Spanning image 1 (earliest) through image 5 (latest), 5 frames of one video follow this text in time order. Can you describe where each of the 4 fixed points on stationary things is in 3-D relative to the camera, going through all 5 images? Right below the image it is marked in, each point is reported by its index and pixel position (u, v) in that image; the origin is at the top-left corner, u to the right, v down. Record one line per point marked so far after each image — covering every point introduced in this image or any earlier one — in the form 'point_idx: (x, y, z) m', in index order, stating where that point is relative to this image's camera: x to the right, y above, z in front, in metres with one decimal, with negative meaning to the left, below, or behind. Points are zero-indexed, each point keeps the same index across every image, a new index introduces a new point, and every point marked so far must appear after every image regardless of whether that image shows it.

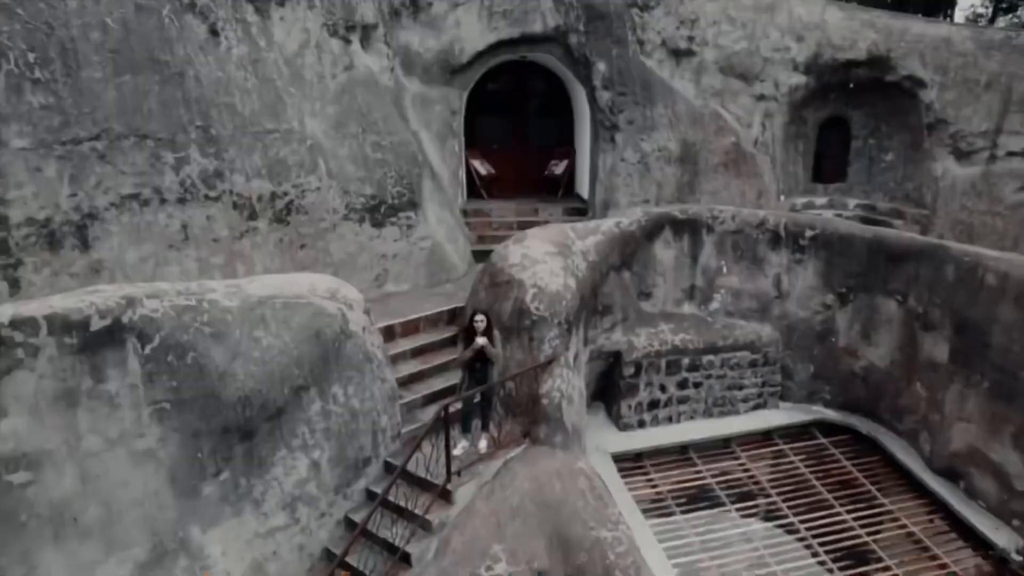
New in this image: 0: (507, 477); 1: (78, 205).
0: (0.0, -1.6, +5.9) m
1: (-3.6, +0.7, +5.9) m
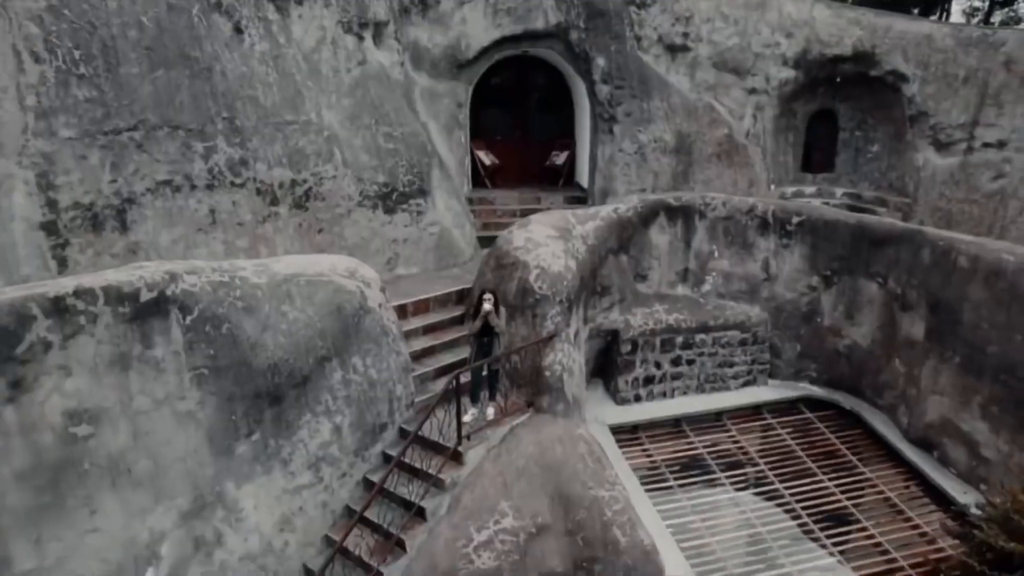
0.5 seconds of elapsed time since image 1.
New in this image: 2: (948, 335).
0: (0.0, -1.4, +6.4) m
1: (-3.5, +0.9, +6.4) m
2: (+4.7, -0.5, +7.5) m
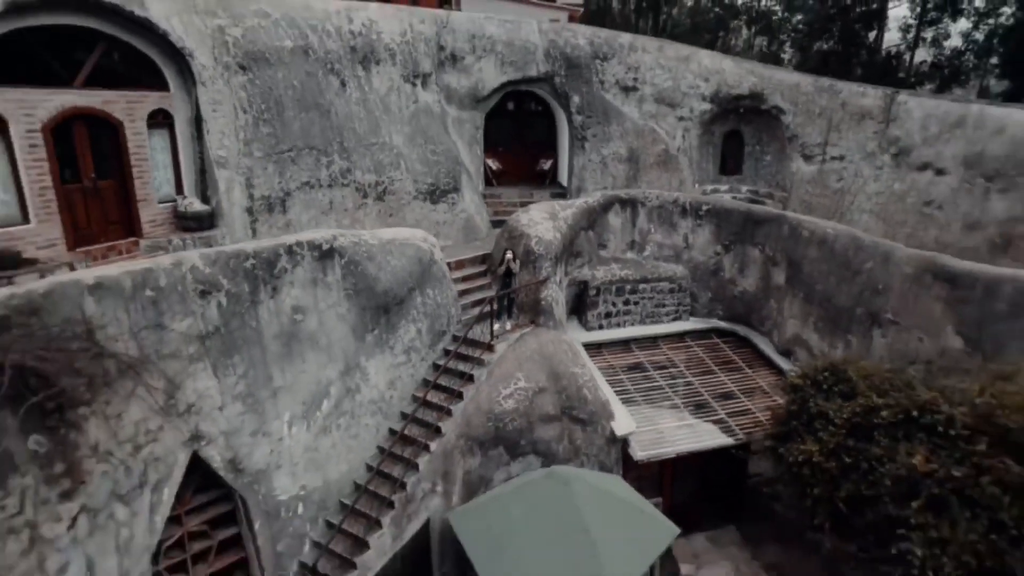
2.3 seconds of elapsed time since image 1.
0: (+0.2, -0.8, +10.6) m
1: (-3.4, +1.5, +10.4) m
2: (+4.8, +0.1, +11.8) m
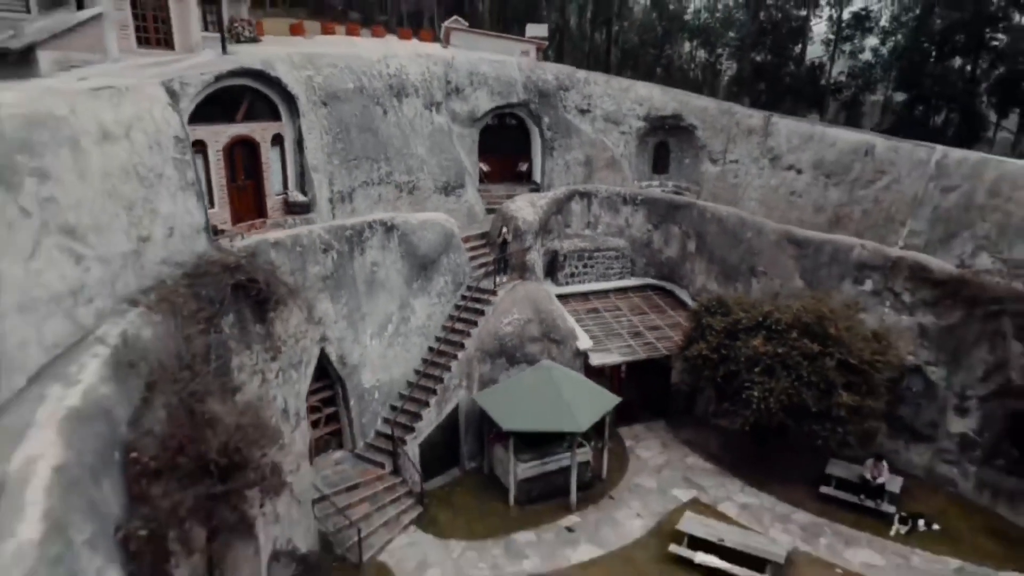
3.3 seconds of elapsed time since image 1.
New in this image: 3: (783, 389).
0: (+0.1, 0.0, +15.4) m
1: (-3.5, +2.2, +15.0) m
2: (+4.6, +1.0, +16.9) m
3: (+4.7, -1.8, +12.3) m
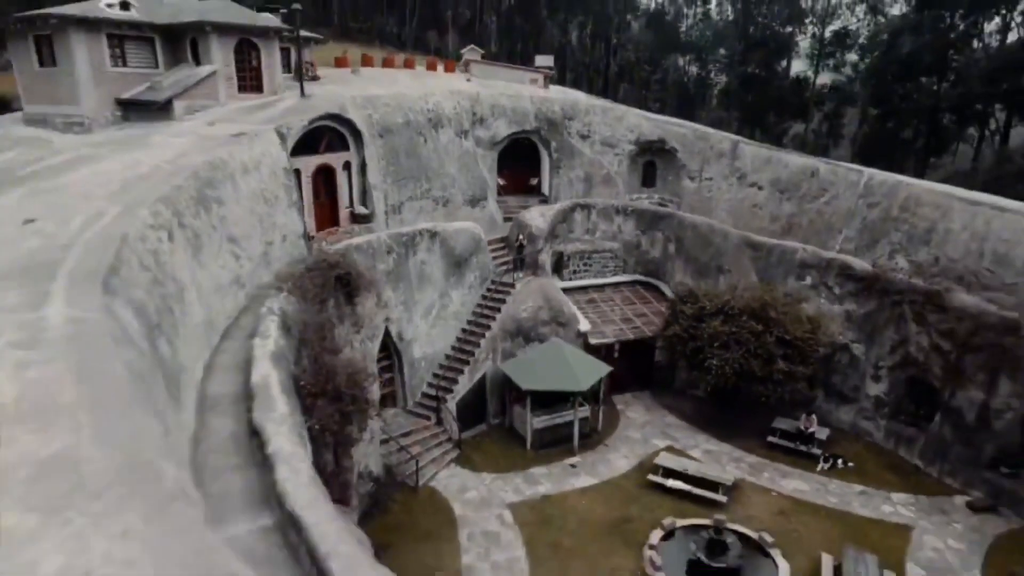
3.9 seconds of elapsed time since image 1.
0: (+0.5, +0.1, +19.3) m
1: (-3.1, +2.4, +18.9) m
2: (+5.0, +1.1, +20.8) m
3: (+5.1, -1.6, +16.2) m
